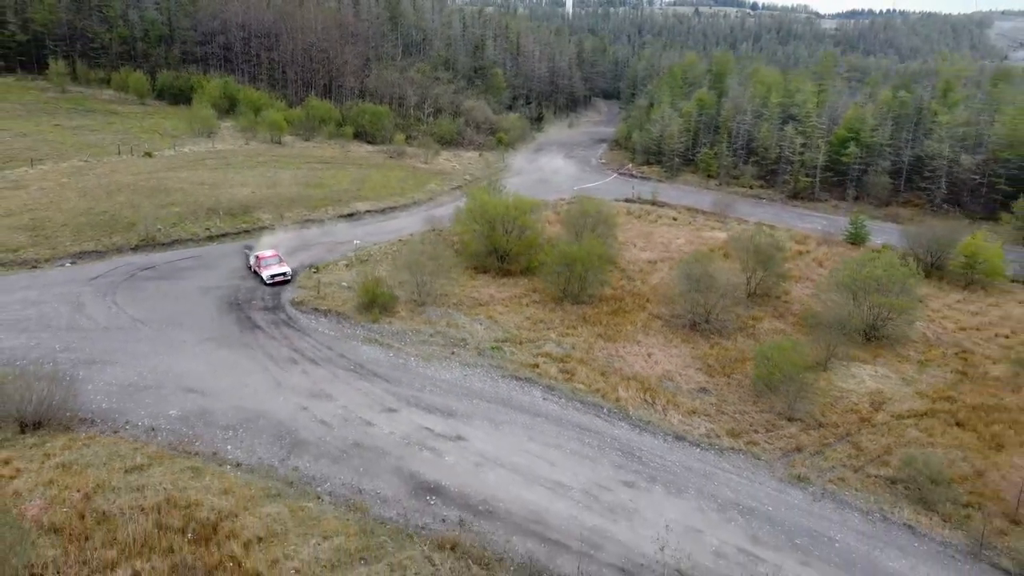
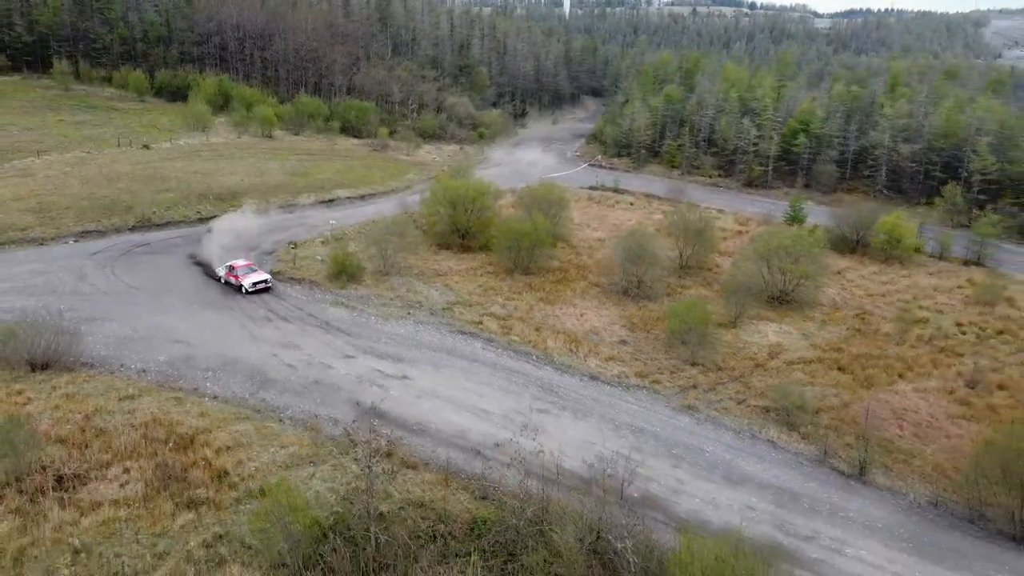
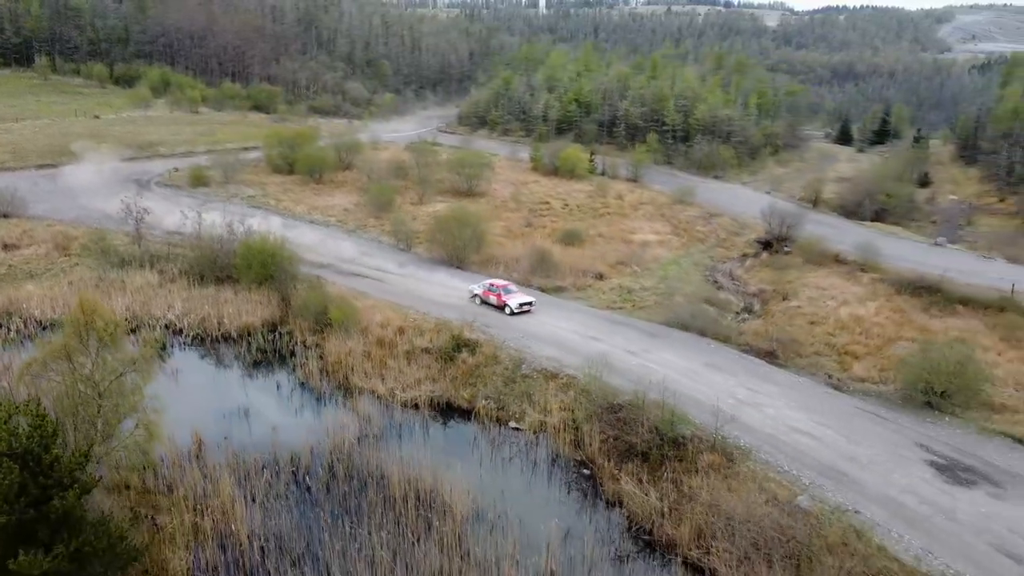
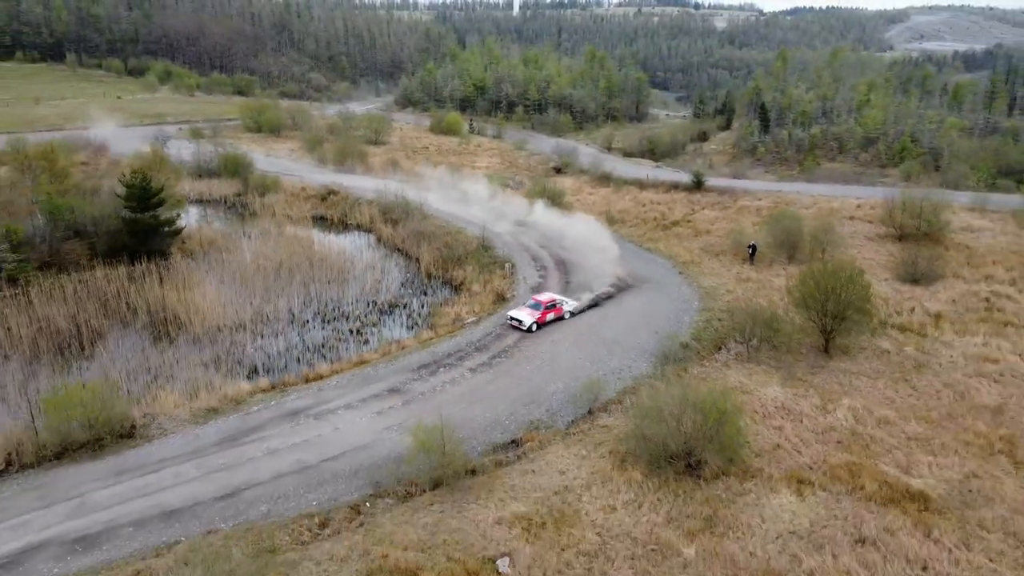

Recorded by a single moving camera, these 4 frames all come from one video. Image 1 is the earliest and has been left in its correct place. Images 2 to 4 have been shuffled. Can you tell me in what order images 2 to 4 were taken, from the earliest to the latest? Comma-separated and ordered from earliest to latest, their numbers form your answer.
2, 3, 4
